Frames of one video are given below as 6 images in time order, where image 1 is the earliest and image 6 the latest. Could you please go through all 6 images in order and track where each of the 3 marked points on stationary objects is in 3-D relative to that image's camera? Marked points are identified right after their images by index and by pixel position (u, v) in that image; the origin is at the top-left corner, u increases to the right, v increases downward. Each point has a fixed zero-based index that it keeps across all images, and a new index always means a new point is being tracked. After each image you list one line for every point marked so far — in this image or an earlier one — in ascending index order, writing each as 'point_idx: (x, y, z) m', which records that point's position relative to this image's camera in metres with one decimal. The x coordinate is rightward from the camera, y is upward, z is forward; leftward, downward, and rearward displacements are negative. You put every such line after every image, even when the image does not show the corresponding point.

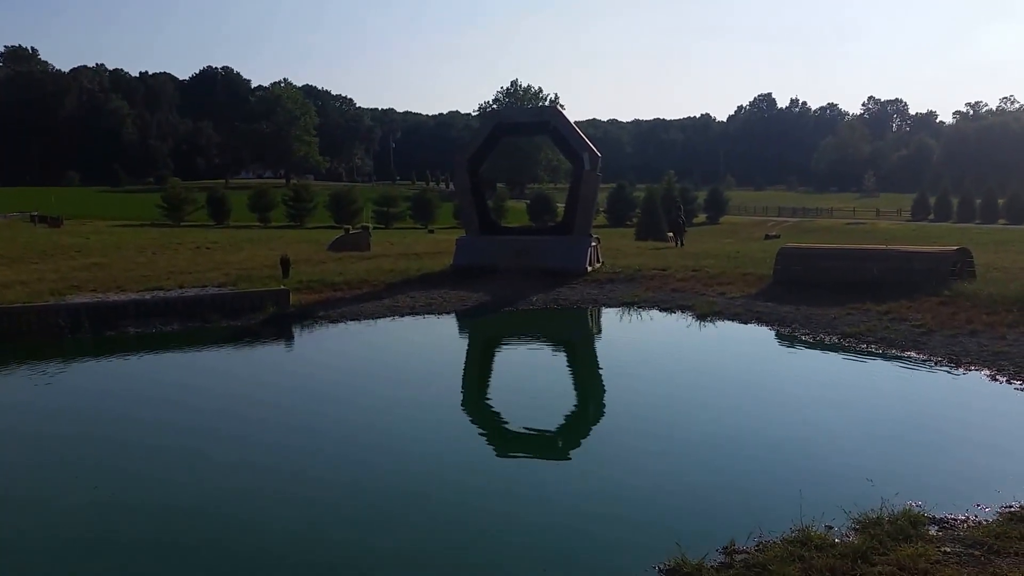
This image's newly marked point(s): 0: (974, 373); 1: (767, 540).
0: (+5.4, -1.0, +11.8) m
1: (+2.0, -1.9, +7.6) m
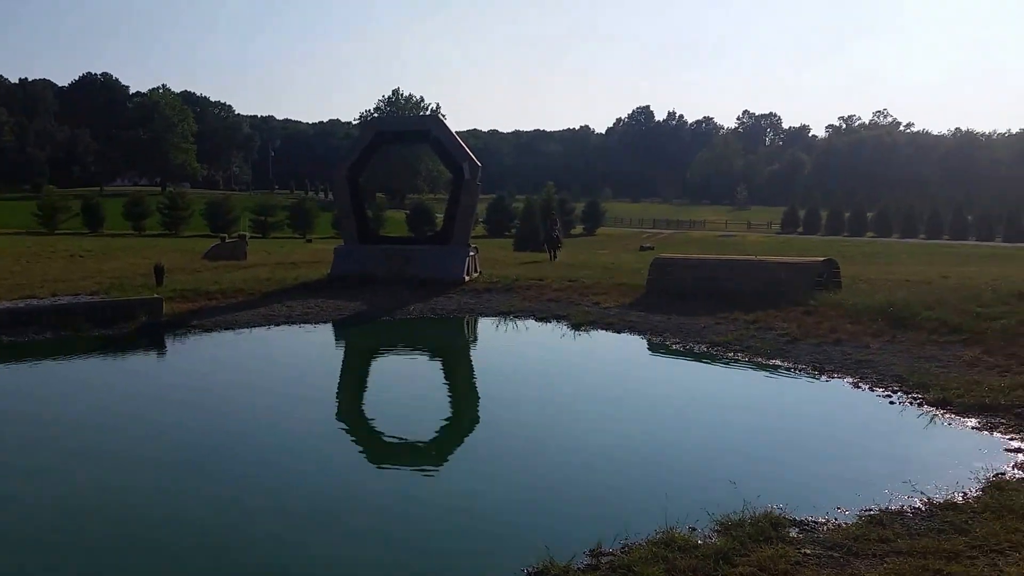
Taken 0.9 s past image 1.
0: (+4.0, -1.1, +12.0) m
1: (+0.9, -2.0, +7.7) m
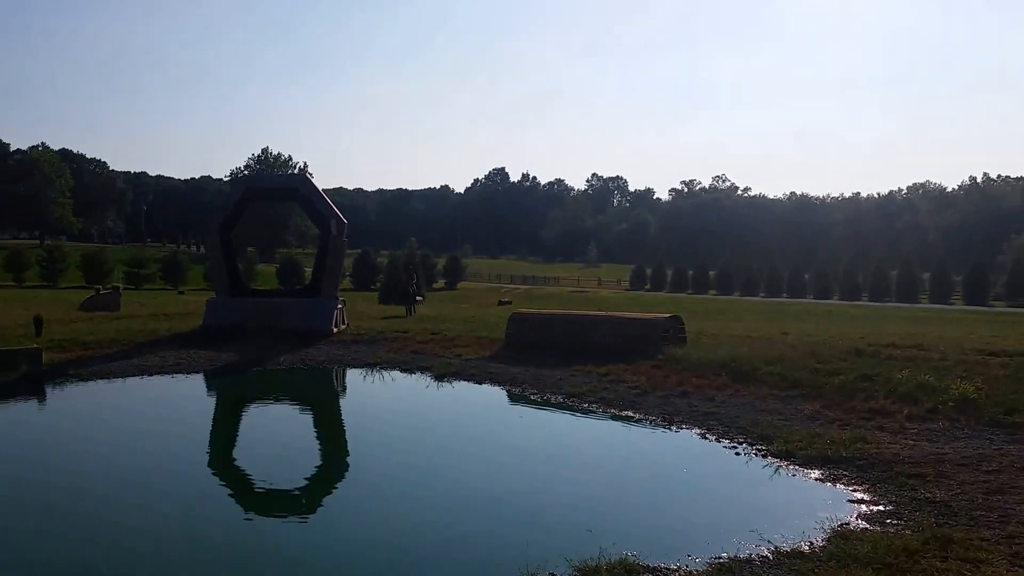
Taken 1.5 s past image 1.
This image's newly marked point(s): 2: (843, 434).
0: (+2.5, -1.8, +12.5) m
1: (-0.6, -2.4, +8.1) m
2: (+4.1, -1.7, +11.7) m
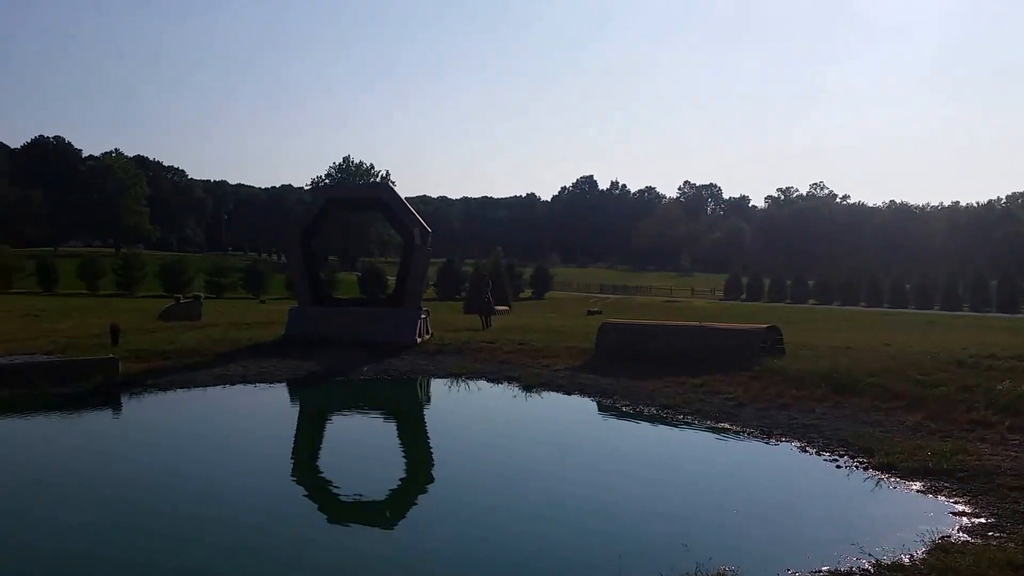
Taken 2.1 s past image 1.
0: (+3.4, -2.0, +12.2) m
1: (+0.4, -2.5, +7.8) m
2: (+5.0, -1.9, +11.5) m
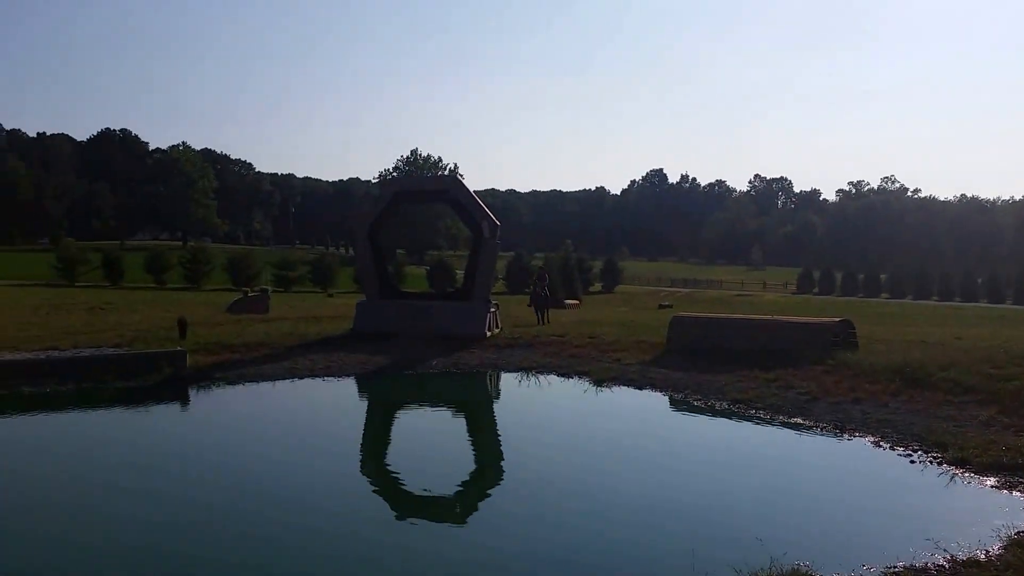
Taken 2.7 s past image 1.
0: (+4.2, -1.9, +12.1) m
1: (+1.1, -2.4, +7.7) m
2: (+5.8, -1.8, +11.4) m
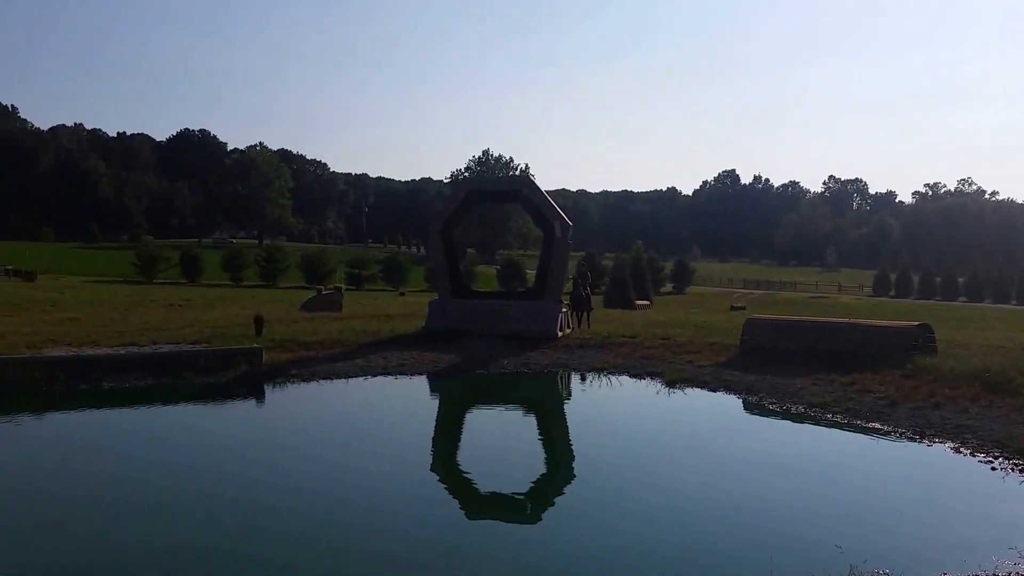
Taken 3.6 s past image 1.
0: (+5.0, -1.9, +11.9) m
1: (+1.8, -2.4, +7.6) m
2: (+6.5, -1.8, +11.2) m
